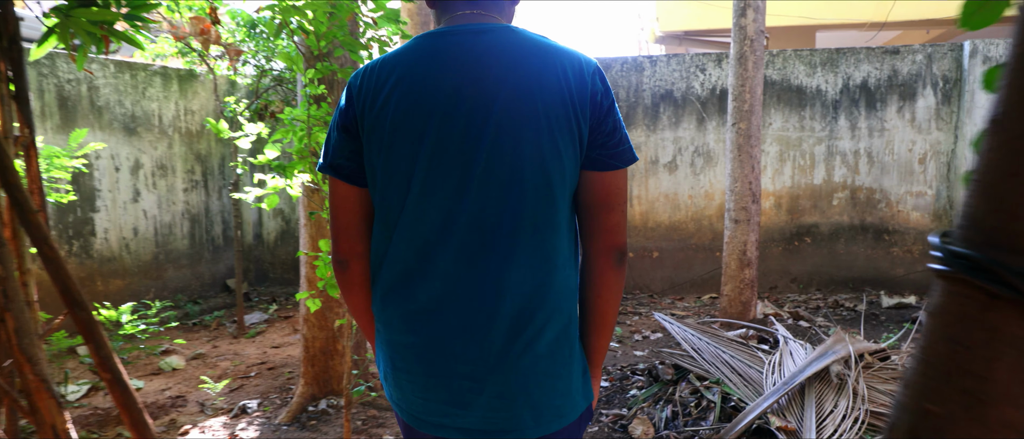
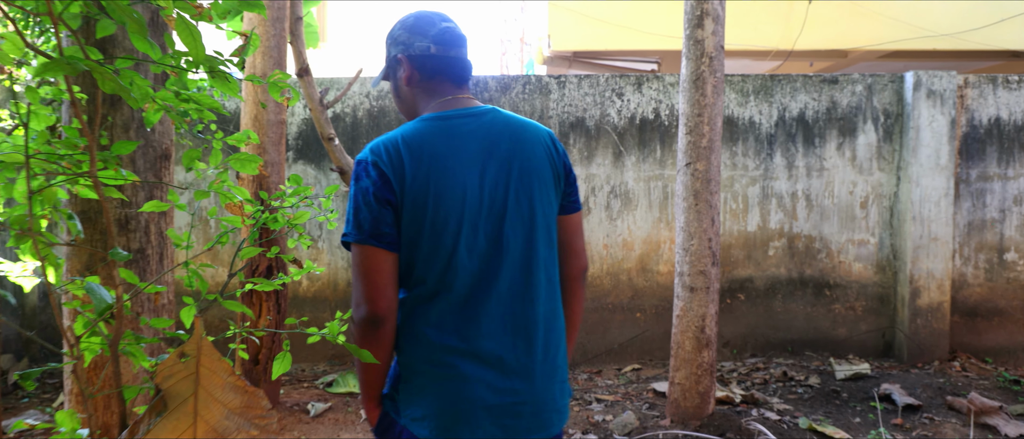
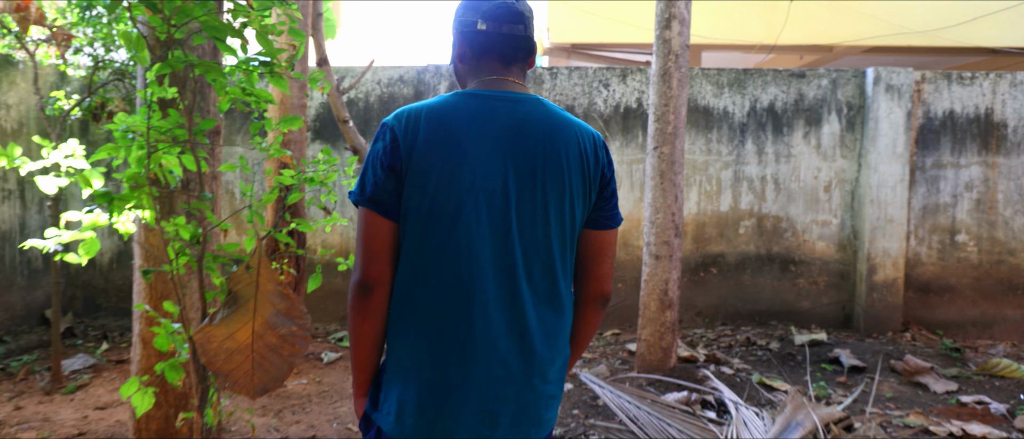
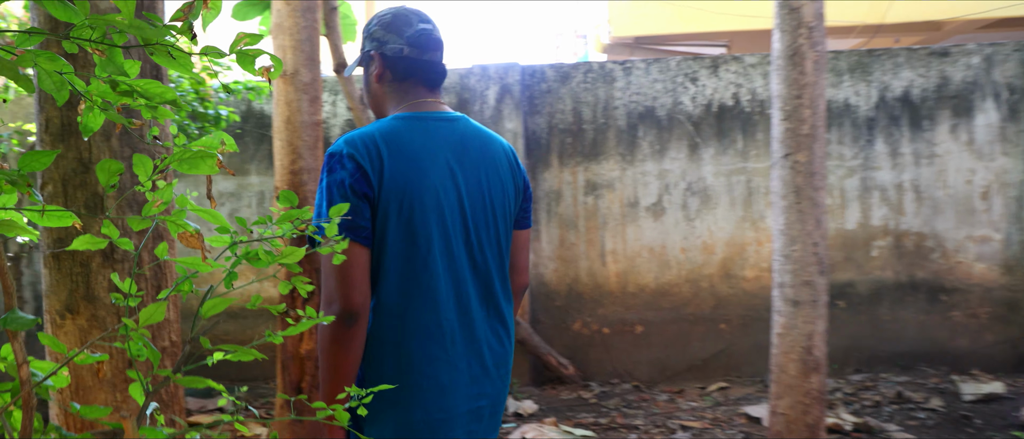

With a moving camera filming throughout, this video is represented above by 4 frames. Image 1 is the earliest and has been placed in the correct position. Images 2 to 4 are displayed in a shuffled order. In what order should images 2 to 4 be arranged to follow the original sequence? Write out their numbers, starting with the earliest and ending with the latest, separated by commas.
3, 2, 4
